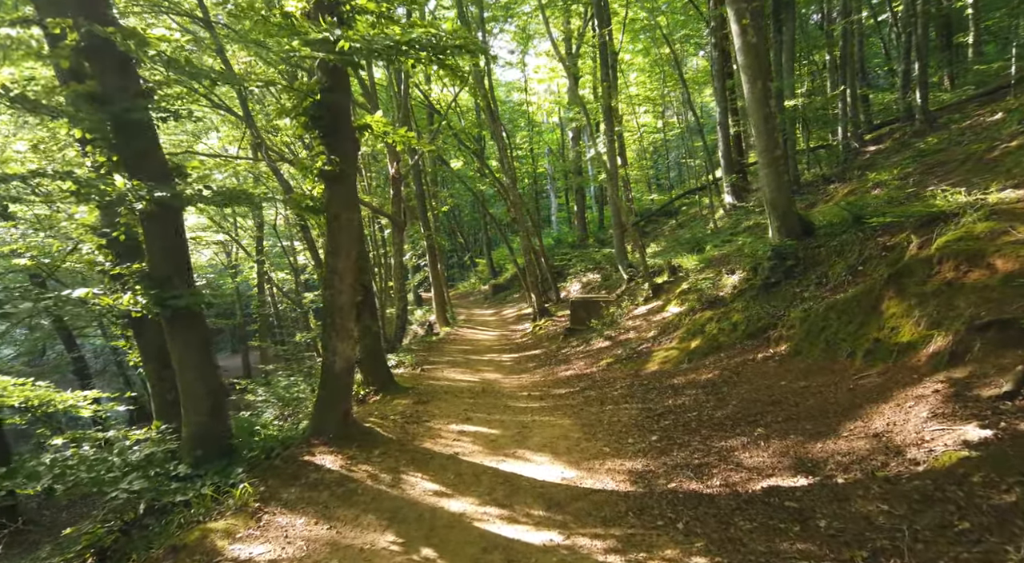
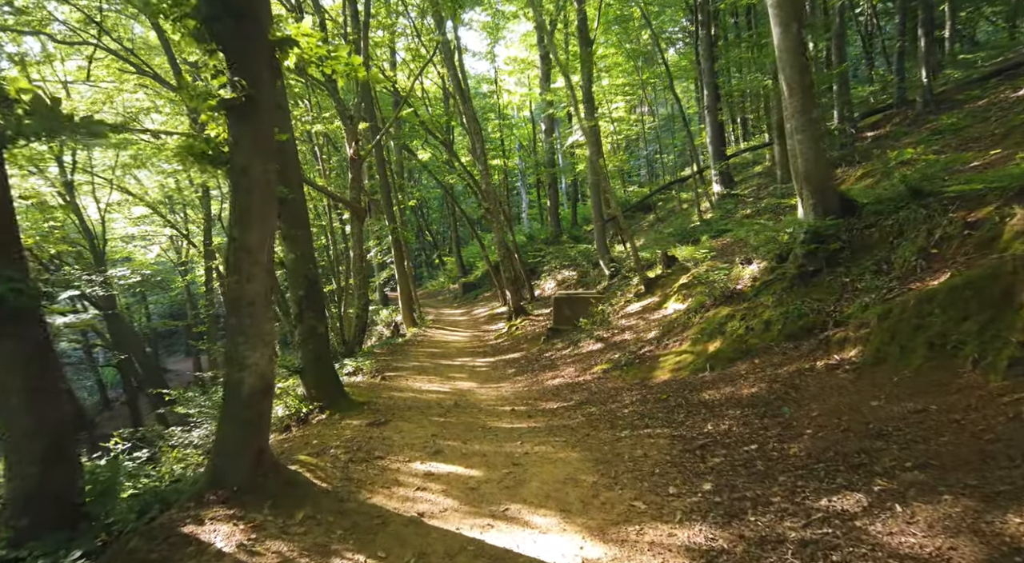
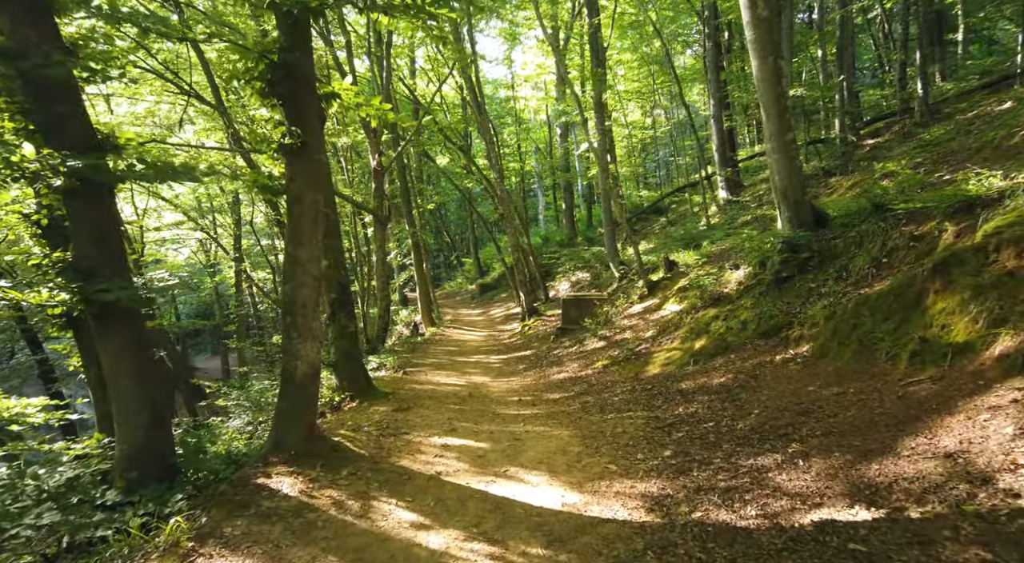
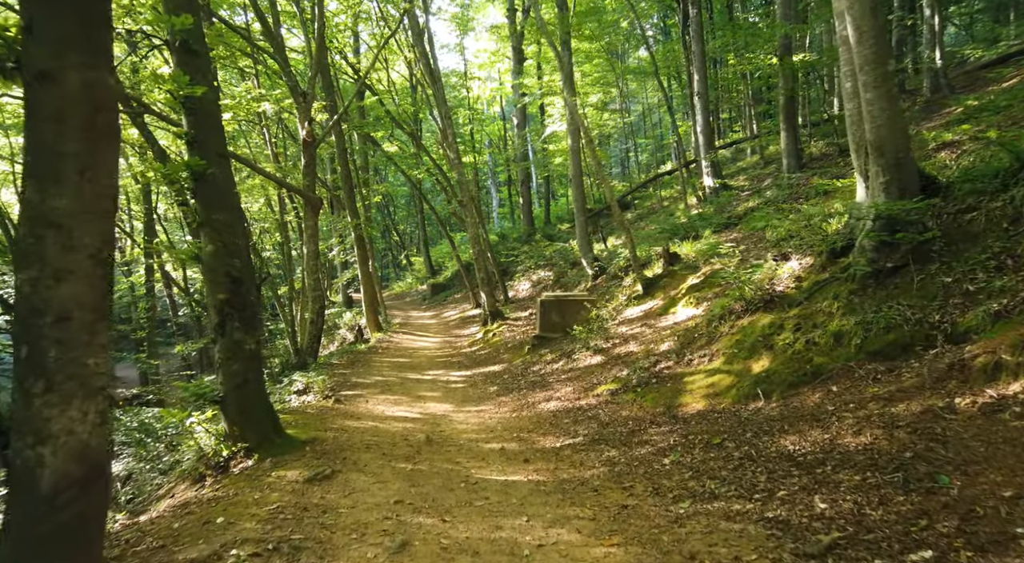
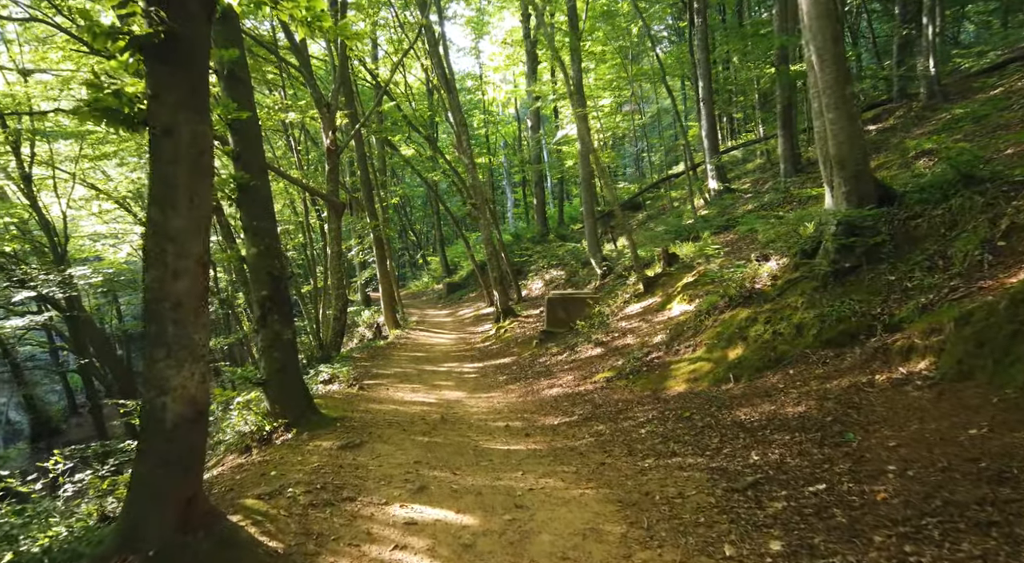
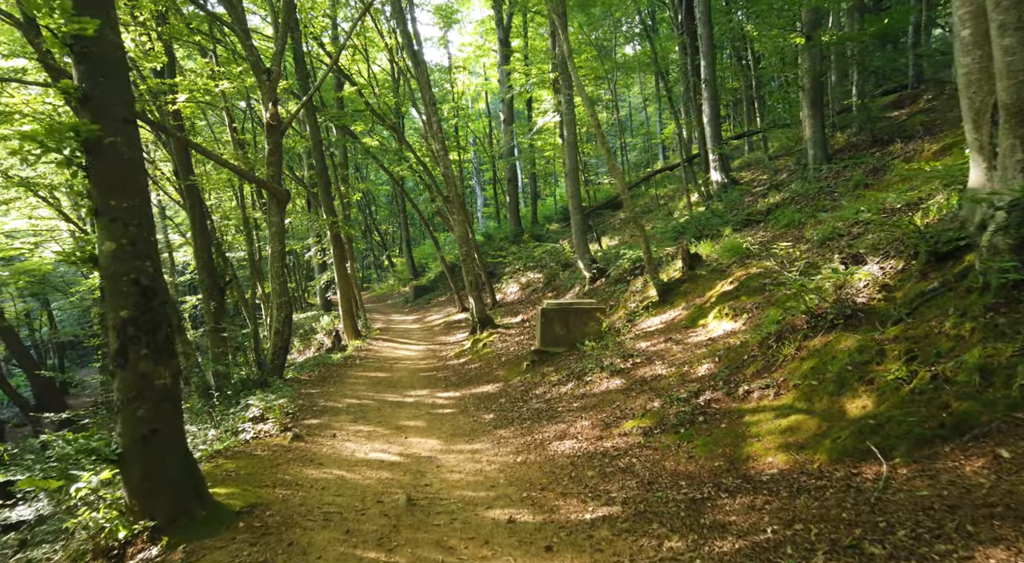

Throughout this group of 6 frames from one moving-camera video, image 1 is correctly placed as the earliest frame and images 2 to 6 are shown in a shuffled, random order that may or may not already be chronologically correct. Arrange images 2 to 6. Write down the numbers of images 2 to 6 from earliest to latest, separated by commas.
3, 2, 5, 4, 6
